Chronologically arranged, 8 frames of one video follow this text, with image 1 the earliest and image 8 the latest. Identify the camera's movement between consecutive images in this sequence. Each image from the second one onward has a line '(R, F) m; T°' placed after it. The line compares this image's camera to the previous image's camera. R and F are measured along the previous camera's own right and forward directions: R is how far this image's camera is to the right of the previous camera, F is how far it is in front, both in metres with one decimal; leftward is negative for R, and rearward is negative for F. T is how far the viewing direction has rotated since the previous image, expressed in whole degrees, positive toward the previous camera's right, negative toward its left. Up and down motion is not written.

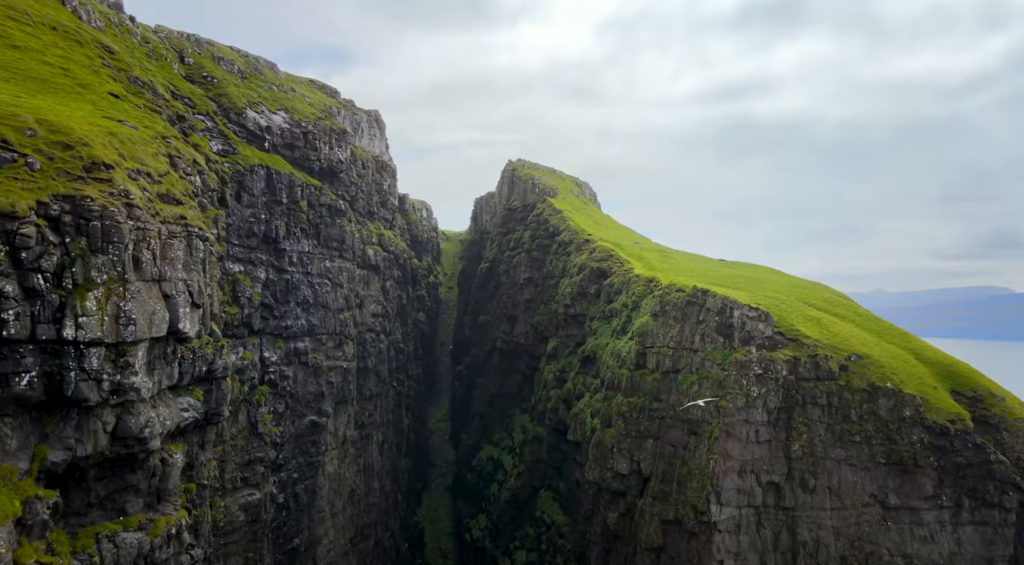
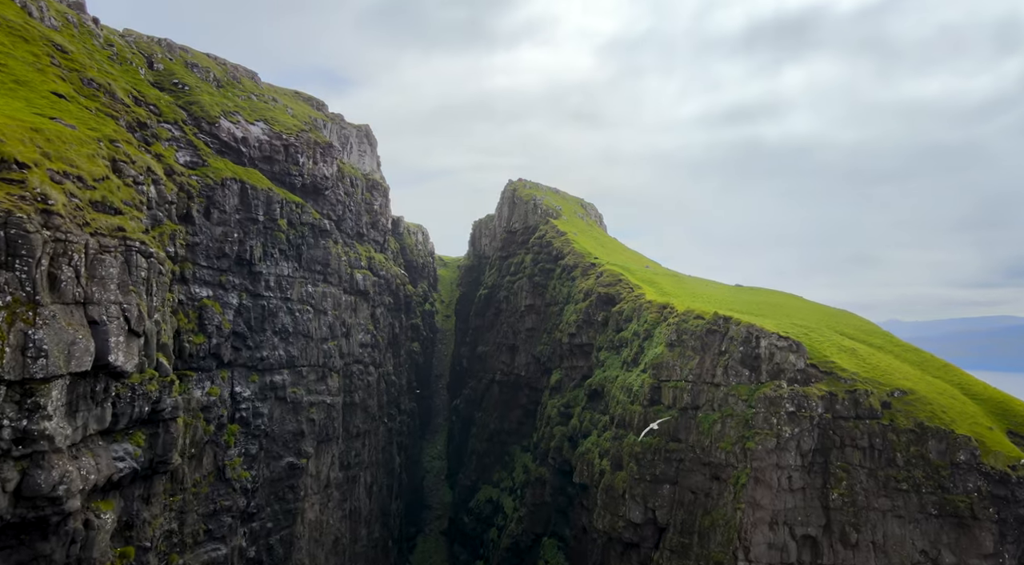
(+0.1, +12.3) m; 0°
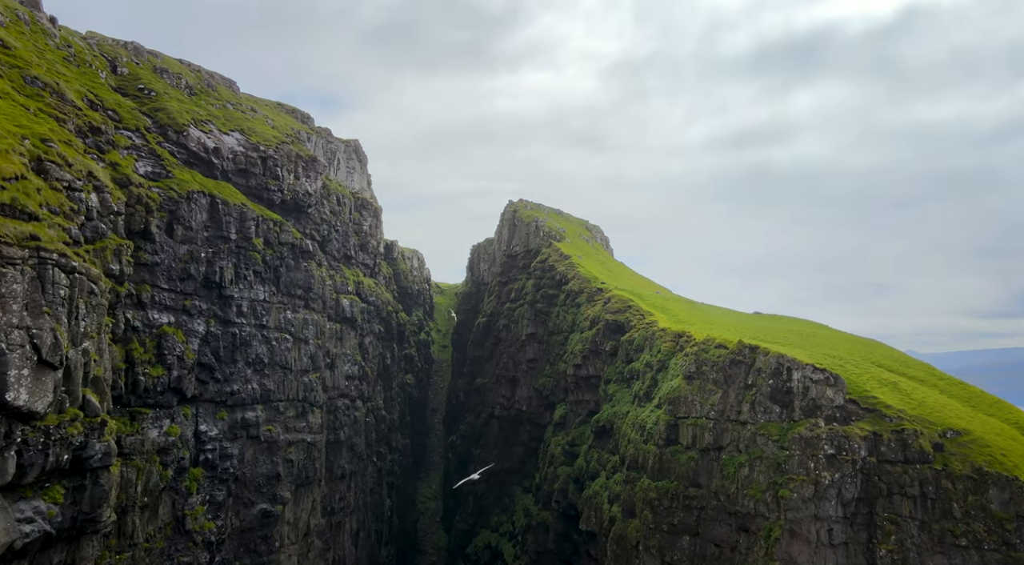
(+0.2, +11.7) m; 0°
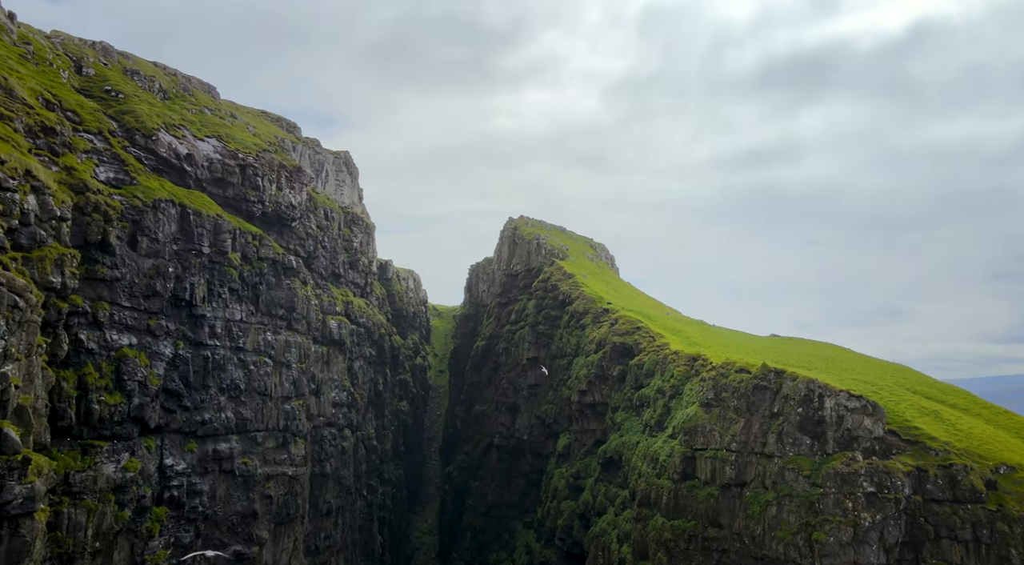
(+0.2, +9.2) m; 0°
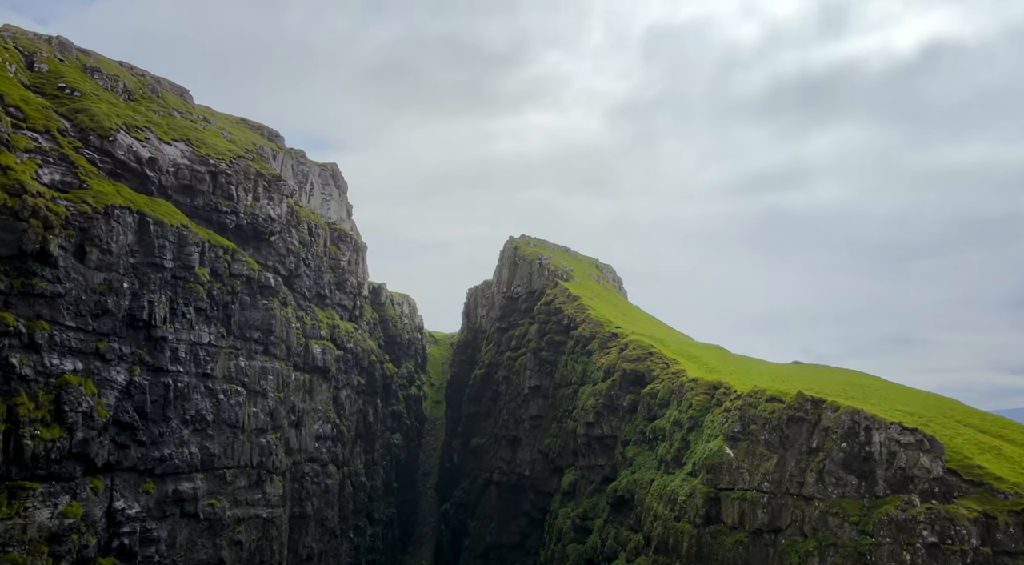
(+0.1, +10.5) m; 0°
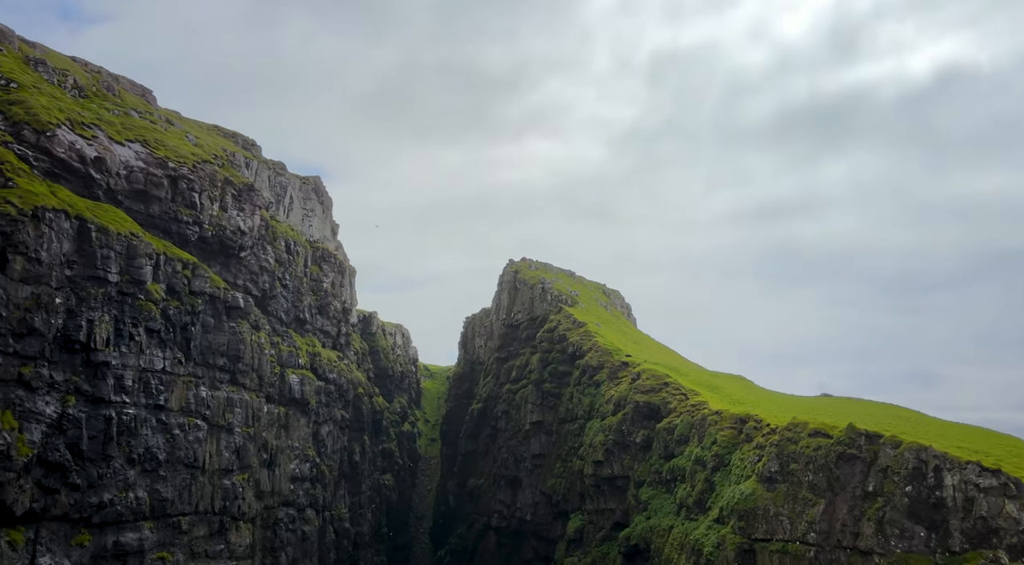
(+0.3, +11.4) m; 0°
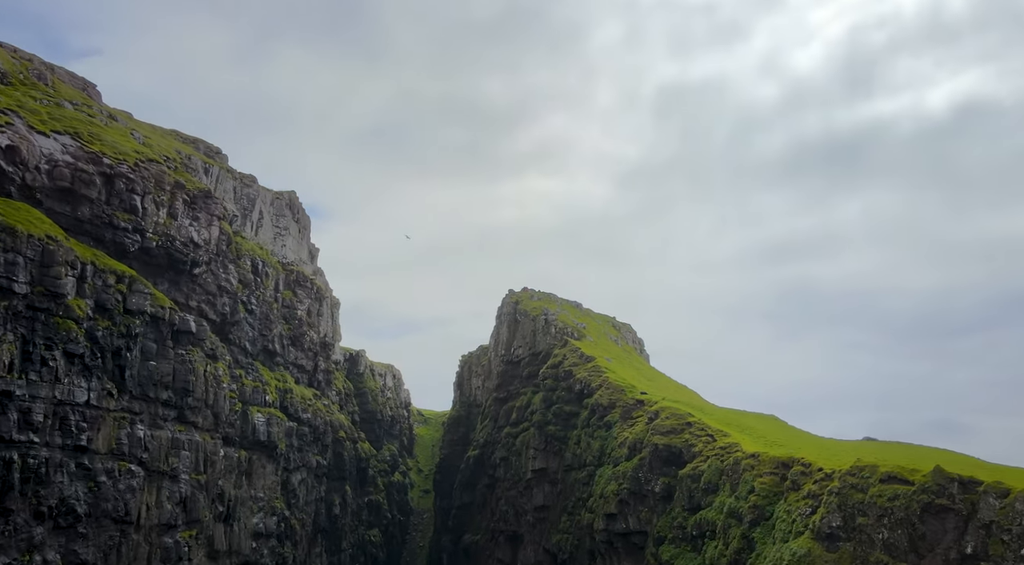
(+0.6, +13.2) m; 0°
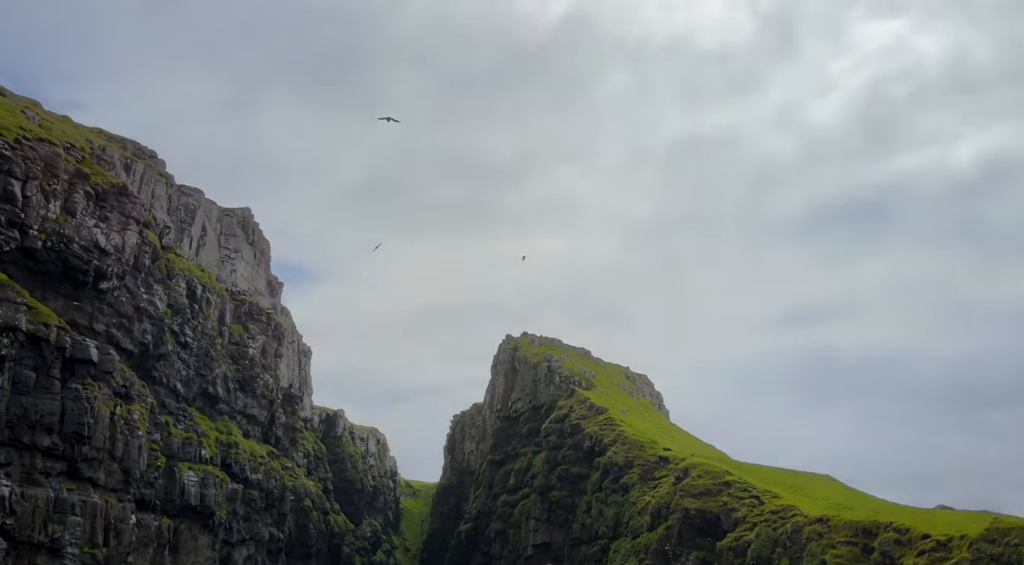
(+1.4, +16.9) m; -1°
